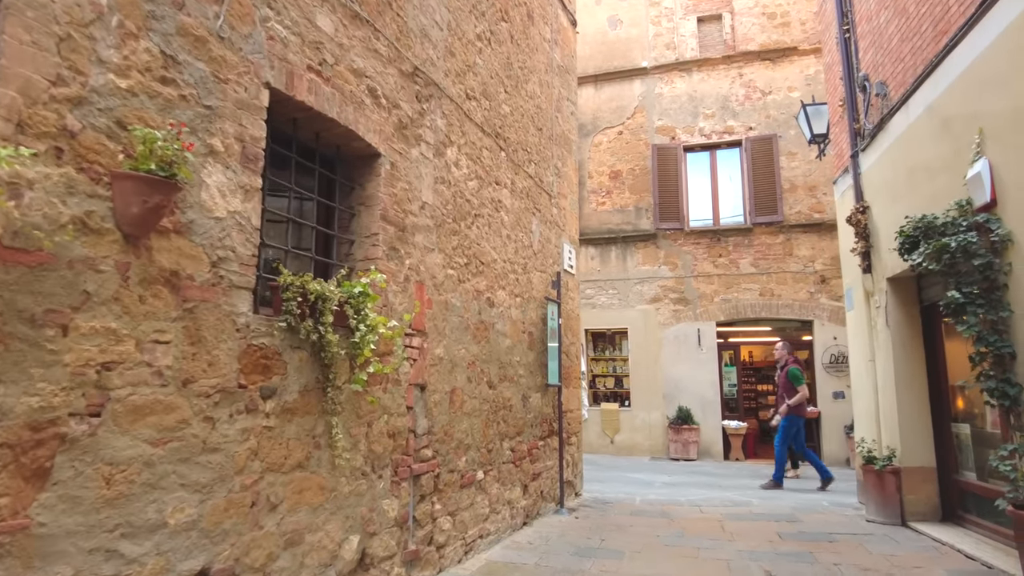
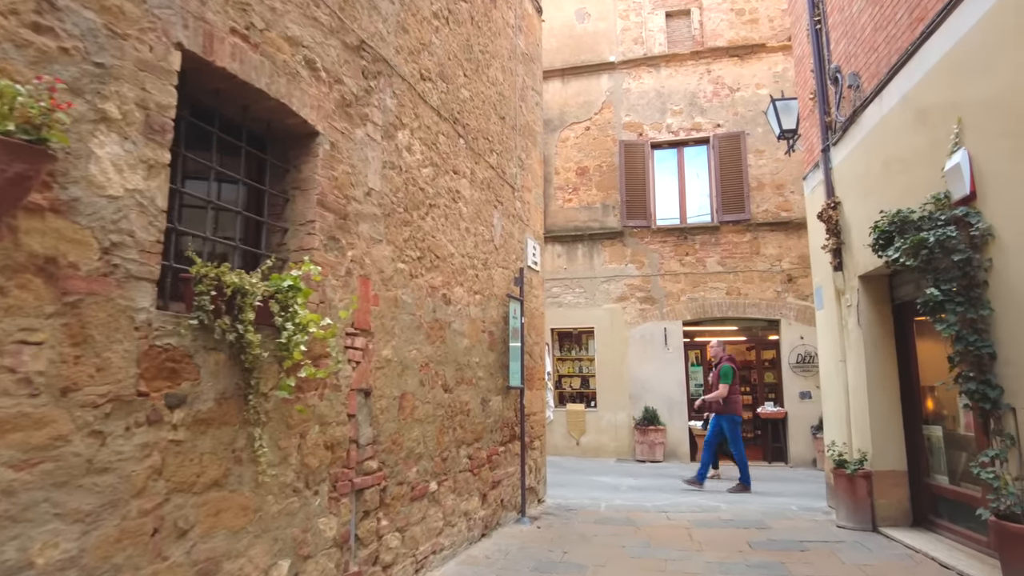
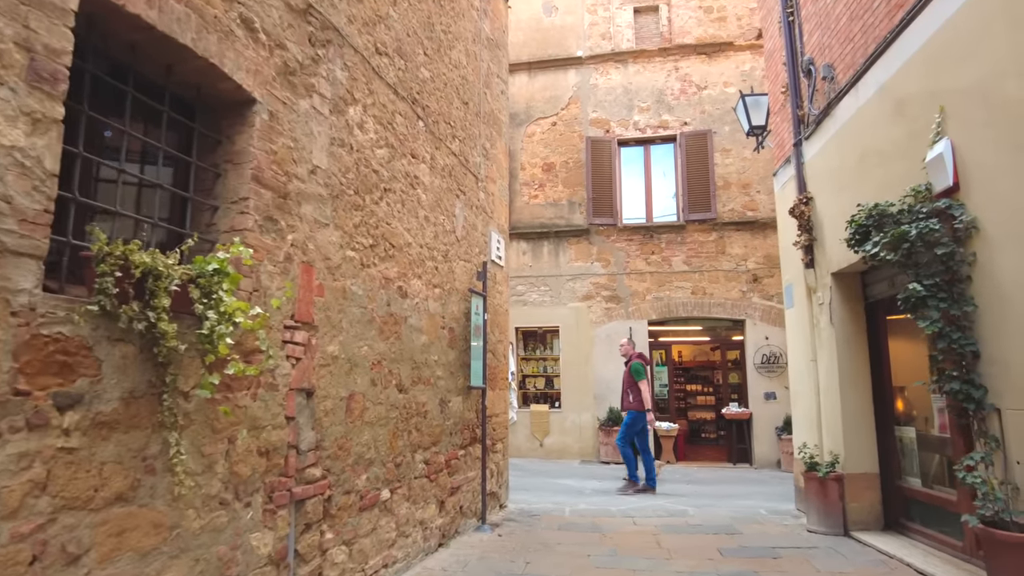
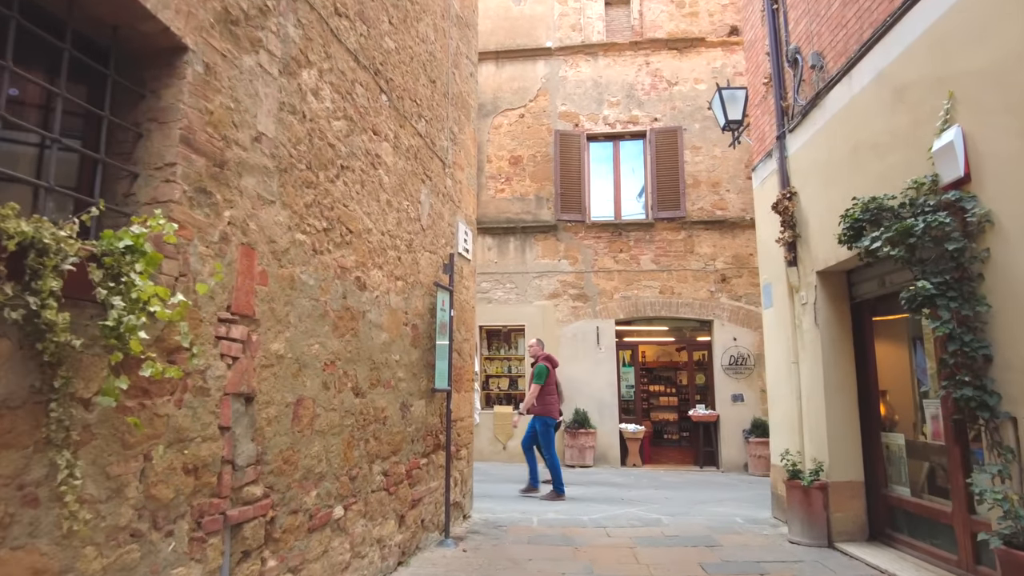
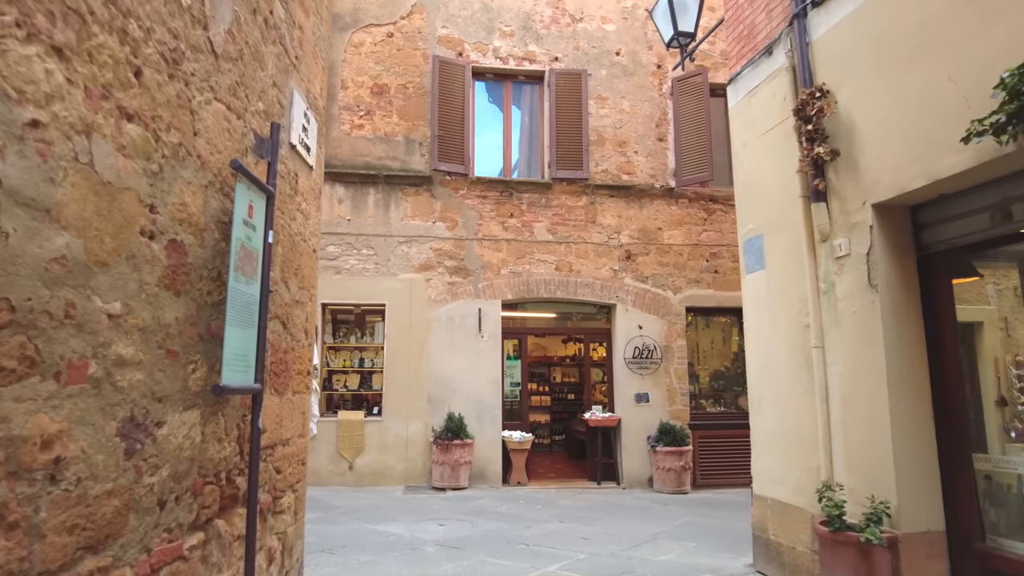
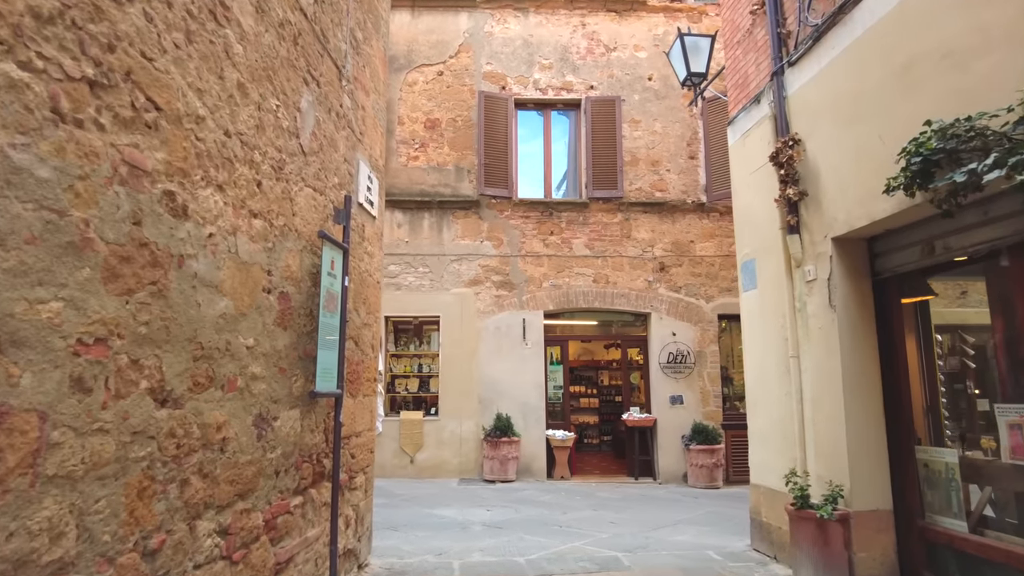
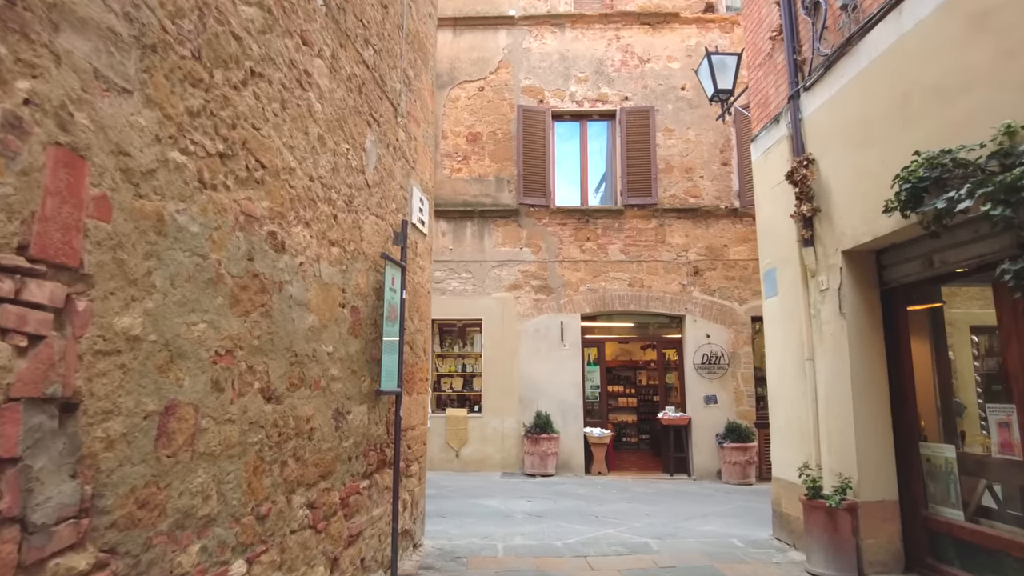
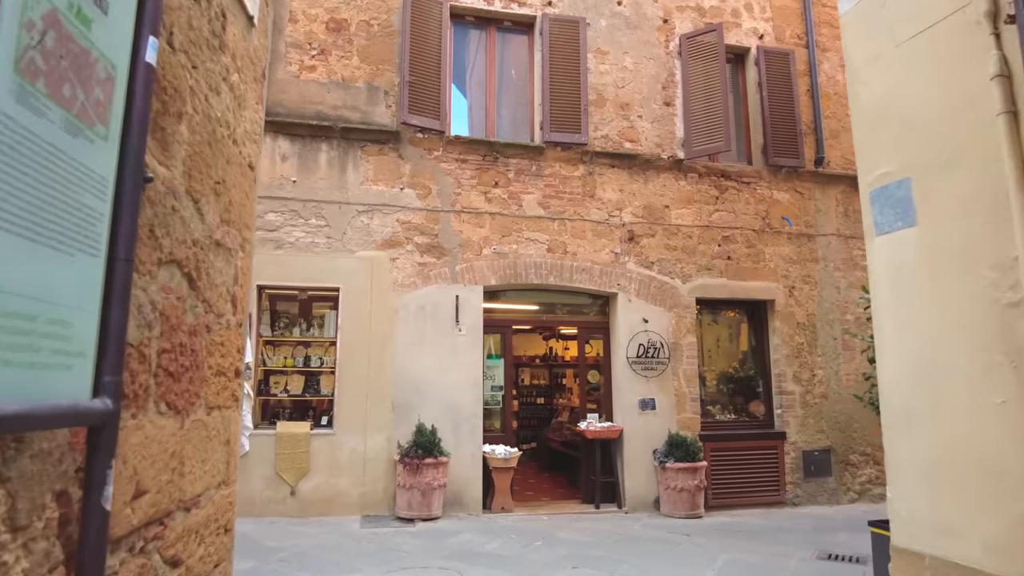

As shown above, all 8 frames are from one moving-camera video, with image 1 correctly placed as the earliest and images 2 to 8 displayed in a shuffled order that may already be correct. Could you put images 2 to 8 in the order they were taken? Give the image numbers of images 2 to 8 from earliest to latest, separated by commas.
2, 3, 4, 7, 6, 5, 8
